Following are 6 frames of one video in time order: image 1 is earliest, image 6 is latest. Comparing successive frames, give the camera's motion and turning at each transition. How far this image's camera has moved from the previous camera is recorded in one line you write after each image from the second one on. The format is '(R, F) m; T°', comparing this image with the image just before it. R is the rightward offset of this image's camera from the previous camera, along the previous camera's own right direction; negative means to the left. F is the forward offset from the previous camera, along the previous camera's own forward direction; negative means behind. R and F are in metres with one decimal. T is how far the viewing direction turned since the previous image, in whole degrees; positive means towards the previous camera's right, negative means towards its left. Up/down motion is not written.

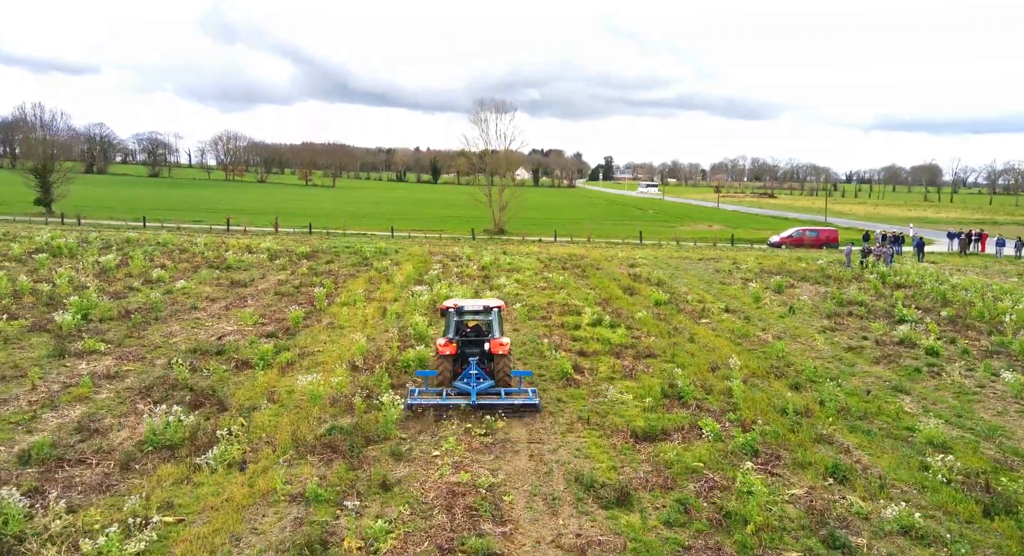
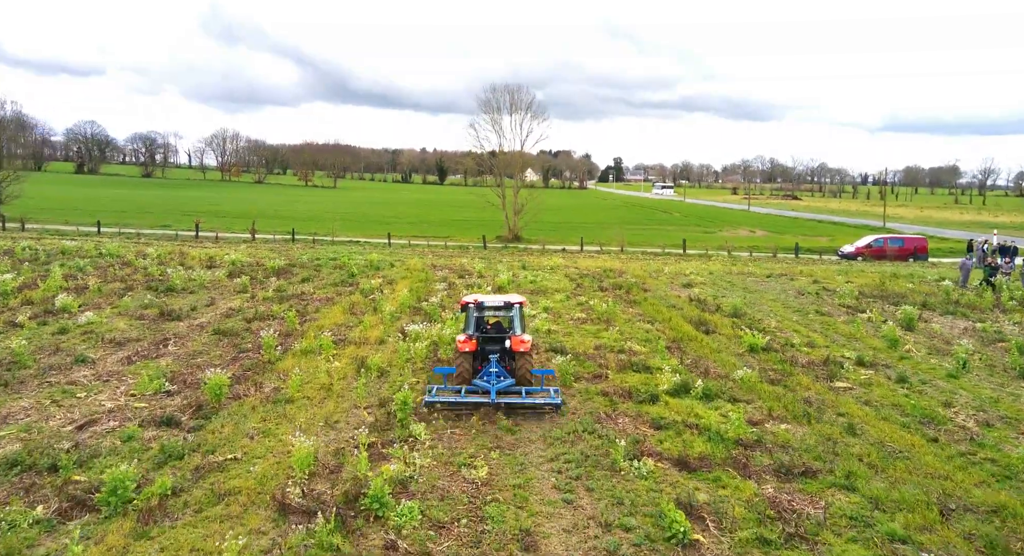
(-0.7, +7.2) m; -1°
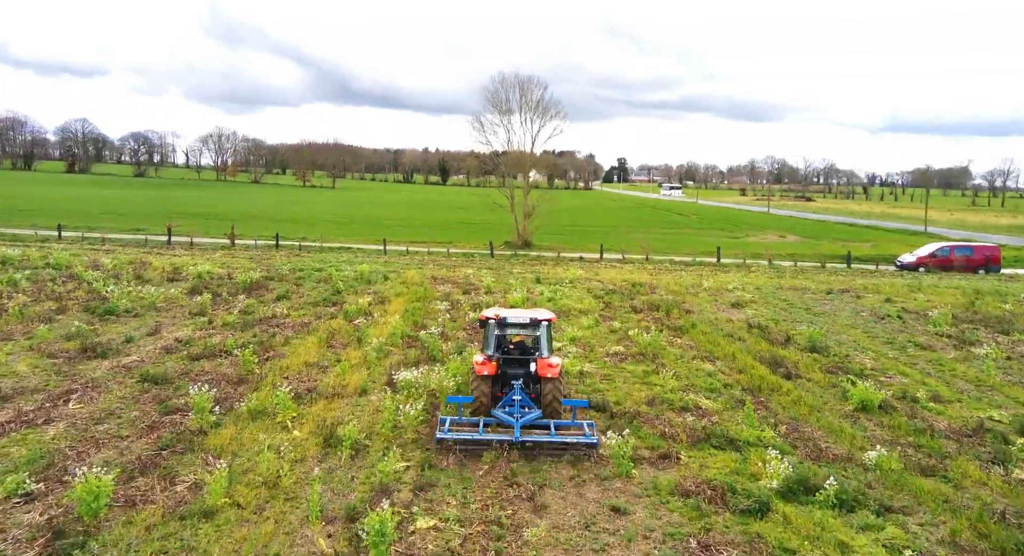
(-0.4, +4.5) m; 0°
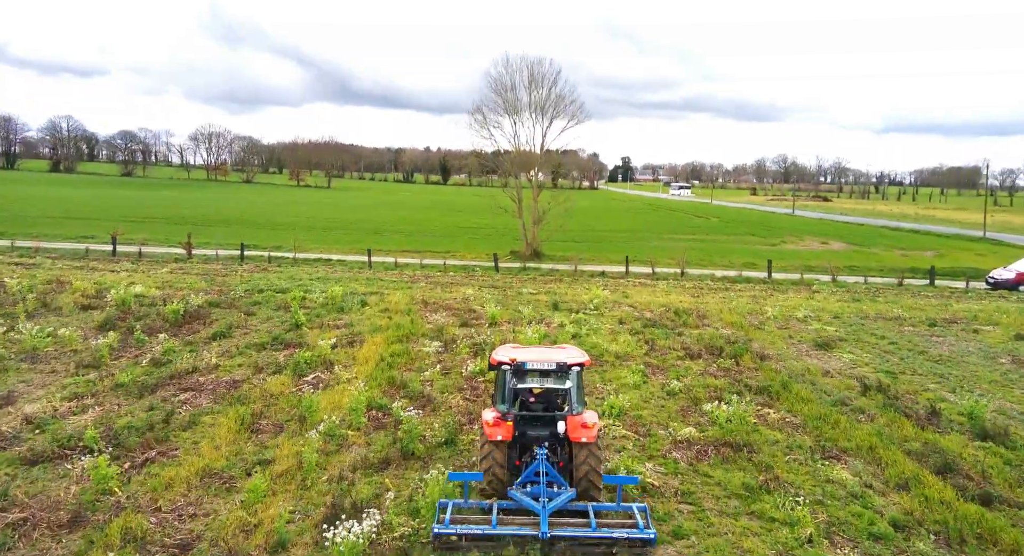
(-0.3, +5.7) m; 0°
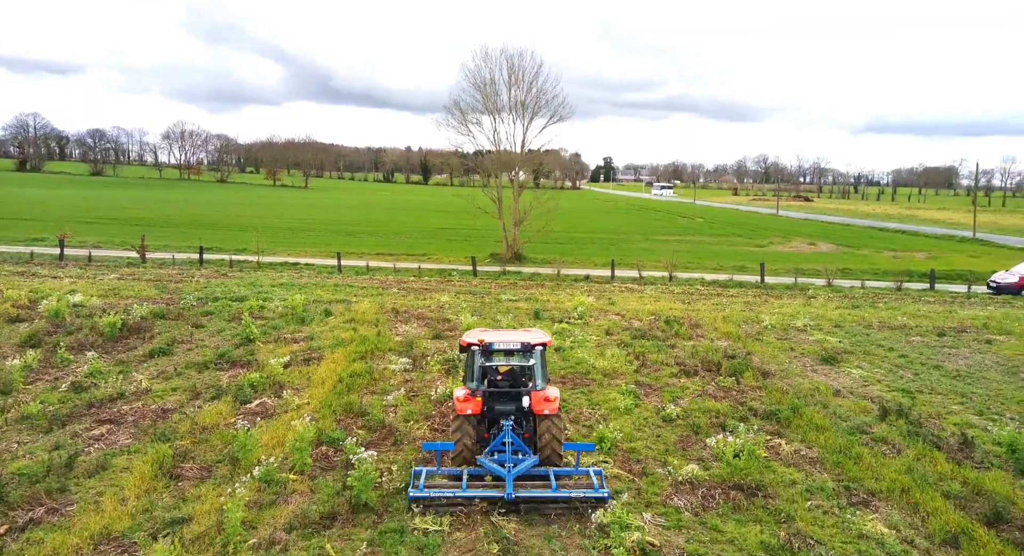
(+0.1, +1.7) m; +1°
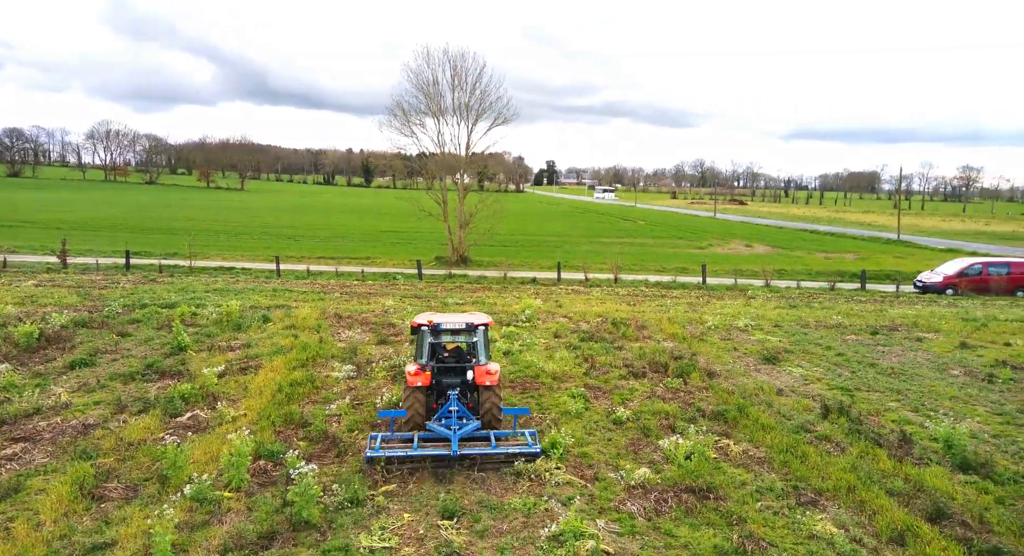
(-0.1, +0.3) m; +5°
